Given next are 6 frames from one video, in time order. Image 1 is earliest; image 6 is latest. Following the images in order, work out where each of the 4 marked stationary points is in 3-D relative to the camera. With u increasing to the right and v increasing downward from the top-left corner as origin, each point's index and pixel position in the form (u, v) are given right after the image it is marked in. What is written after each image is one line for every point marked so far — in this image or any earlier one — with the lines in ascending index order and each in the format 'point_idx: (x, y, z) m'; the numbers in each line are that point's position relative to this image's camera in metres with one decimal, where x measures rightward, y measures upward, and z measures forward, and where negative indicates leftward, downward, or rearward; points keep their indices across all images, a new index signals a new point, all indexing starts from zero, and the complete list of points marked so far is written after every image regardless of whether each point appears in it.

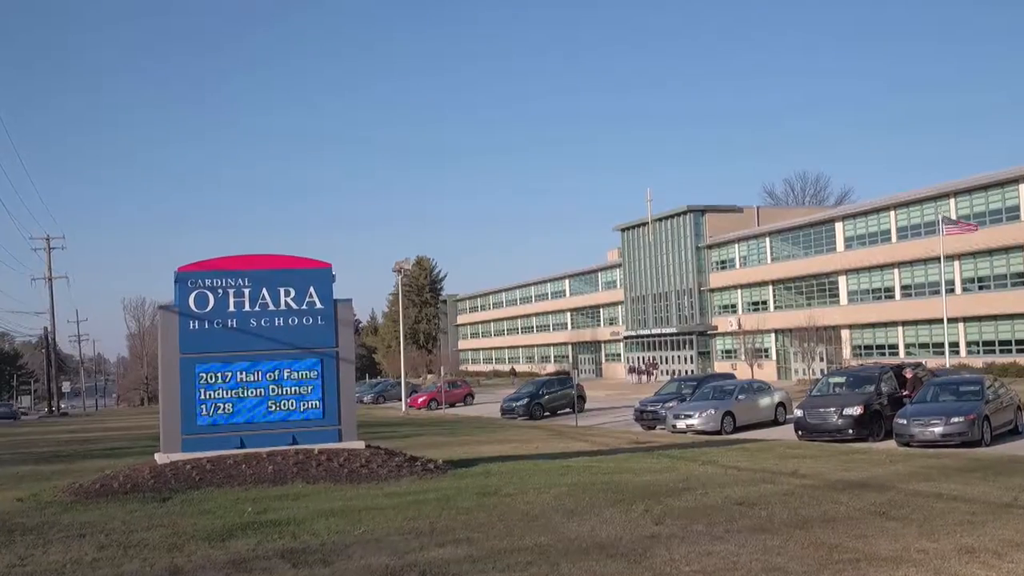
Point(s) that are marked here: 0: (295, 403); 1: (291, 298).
0: (-3.3, -1.7, +13.8) m
1: (-3.4, -0.2, +14.0) m
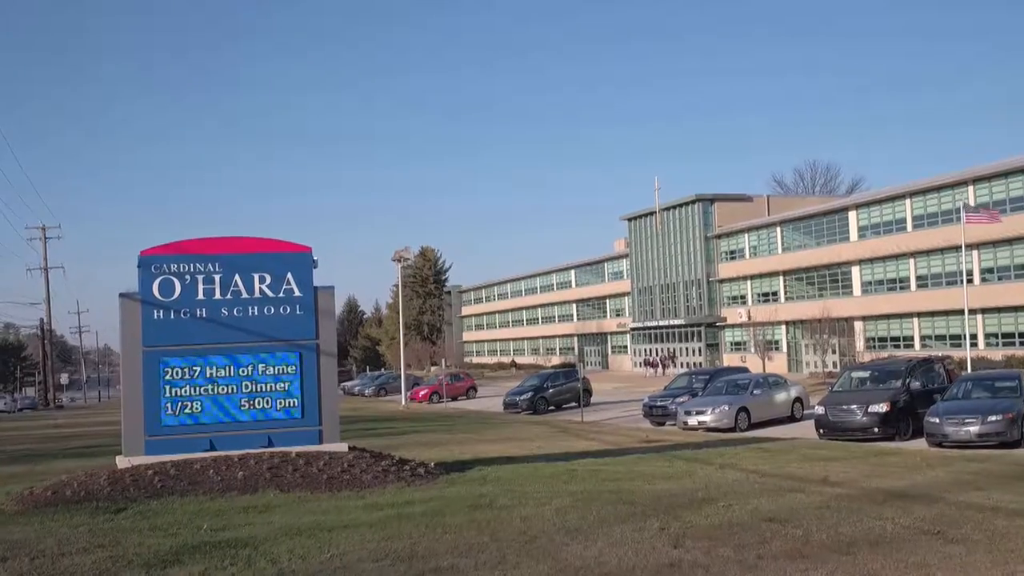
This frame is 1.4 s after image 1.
0: (-3.3, -1.6, +12.5) m
1: (-3.4, 0.0, +12.7) m
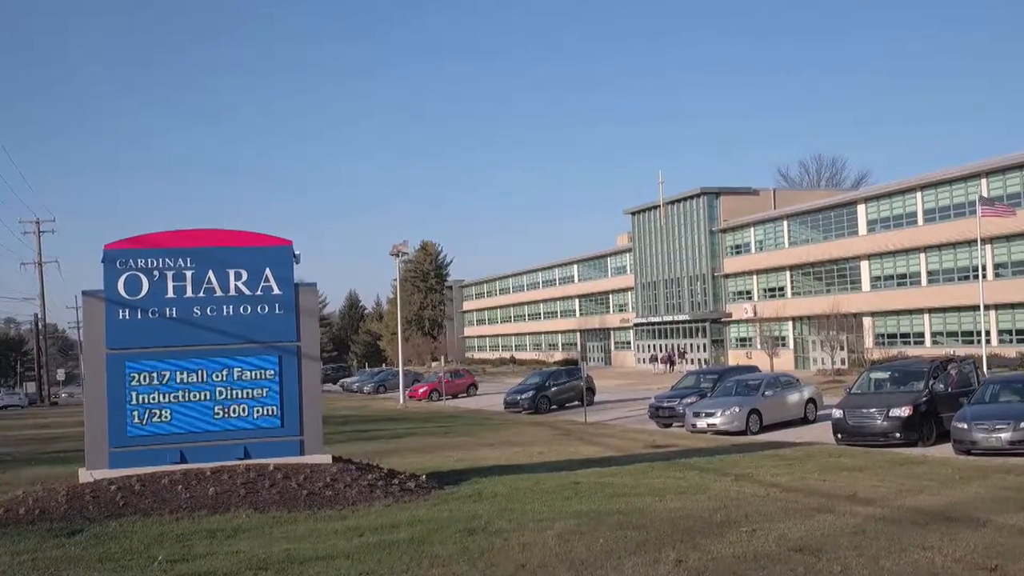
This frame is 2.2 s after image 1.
0: (-3.3, -1.5, +11.4) m
1: (-3.4, +0.1, +11.6) m
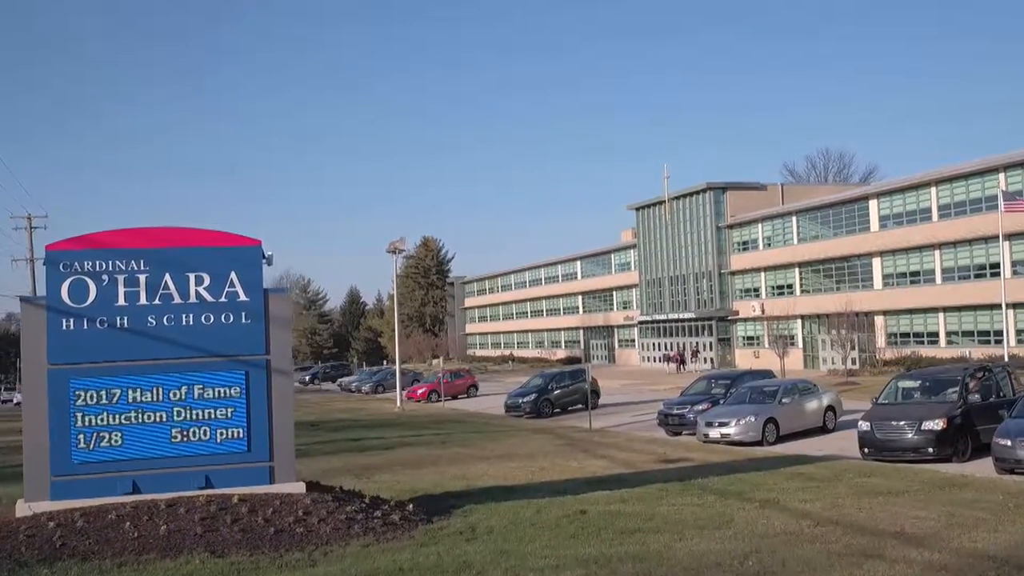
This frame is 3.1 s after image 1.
0: (-3.4, -1.6, +10.1) m
1: (-3.5, 0.0, +10.2) m
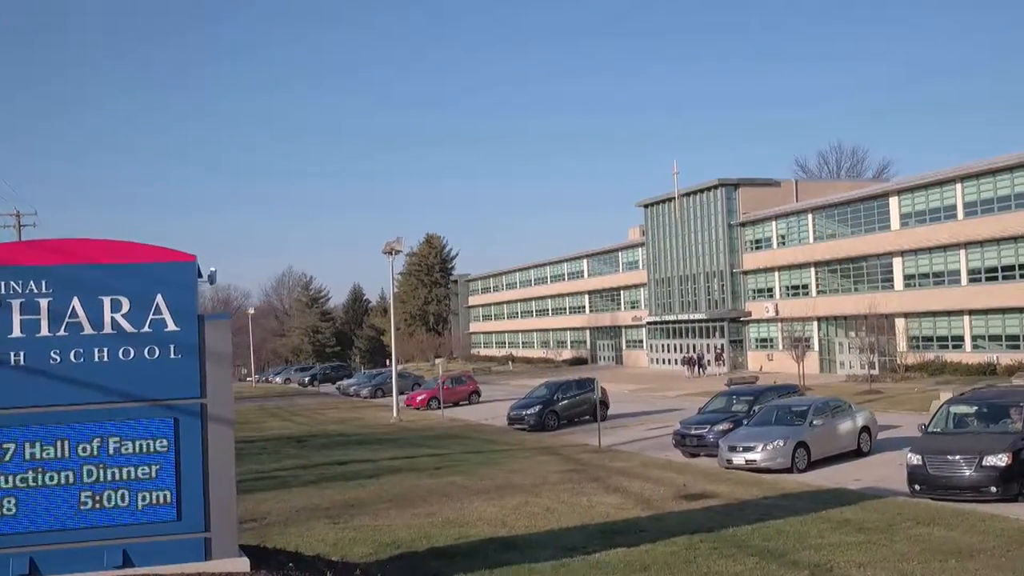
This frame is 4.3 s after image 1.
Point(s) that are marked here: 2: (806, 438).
0: (-3.4, -1.8, +8.0) m
1: (-3.5, -0.2, +8.2) m
2: (+6.0, -3.1, +18.7) m
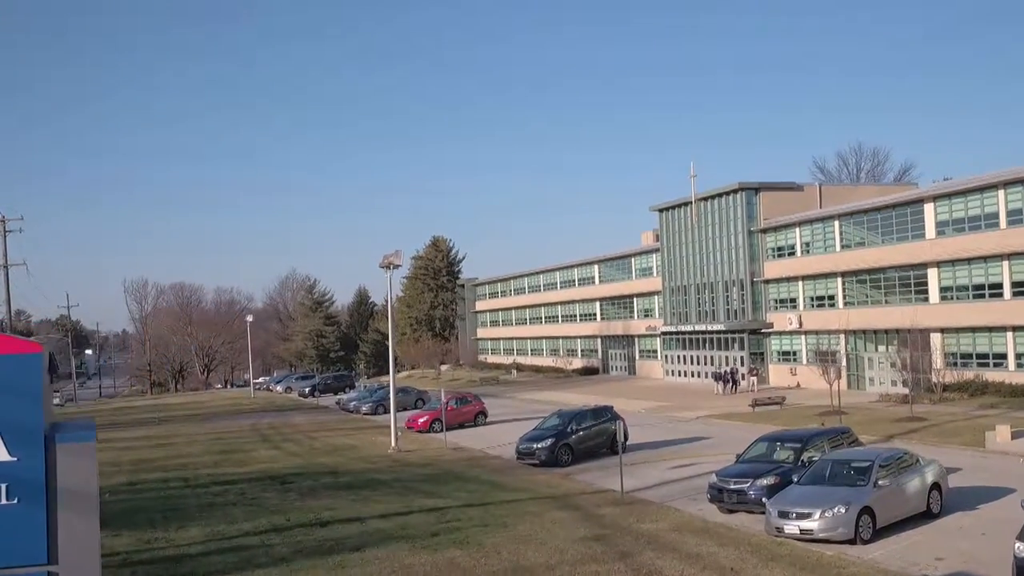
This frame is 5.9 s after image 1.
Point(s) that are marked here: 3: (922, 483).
0: (-3.3, -2.5, +5.2) m
1: (-3.4, -0.9, +5.3) m
2: (+6.2, -3.7, +15.7) m
3: (+7.7, -3.6, +16.9) m
